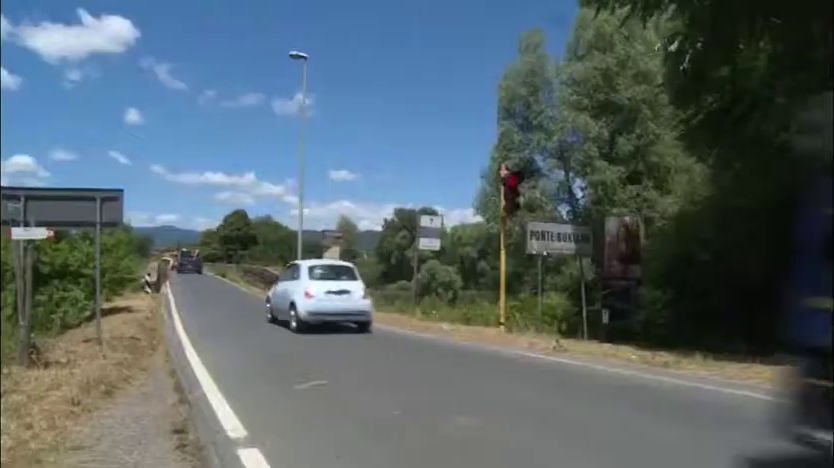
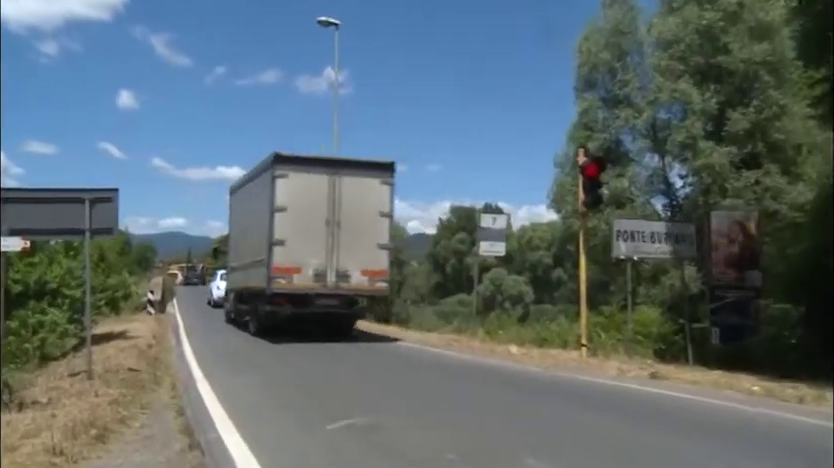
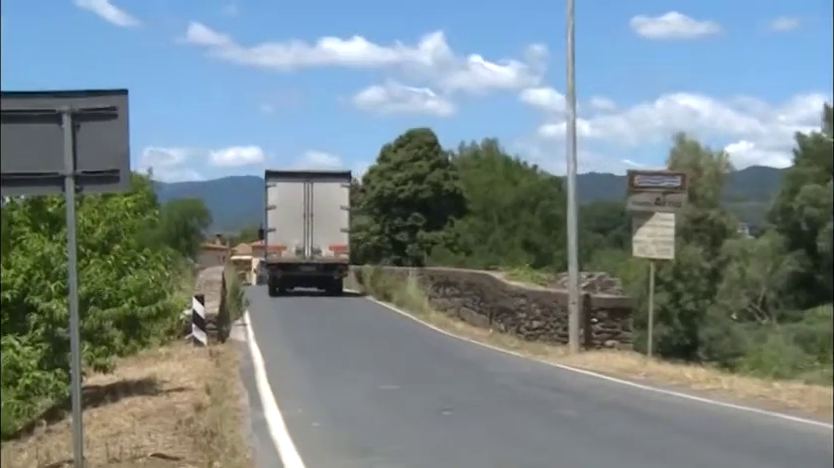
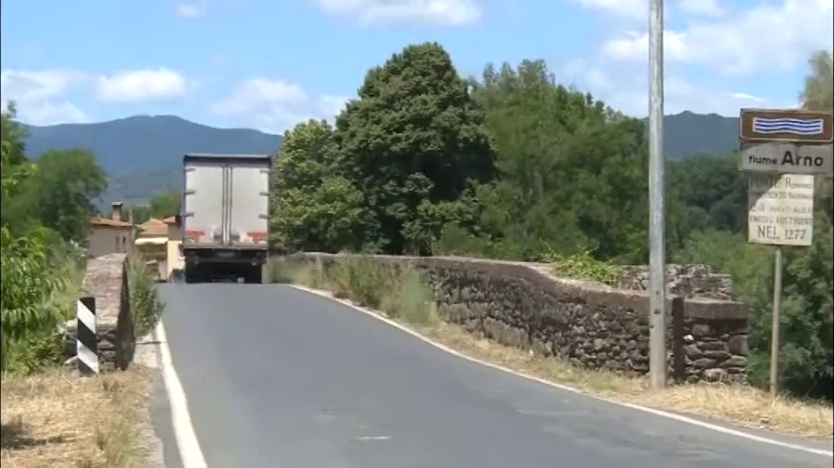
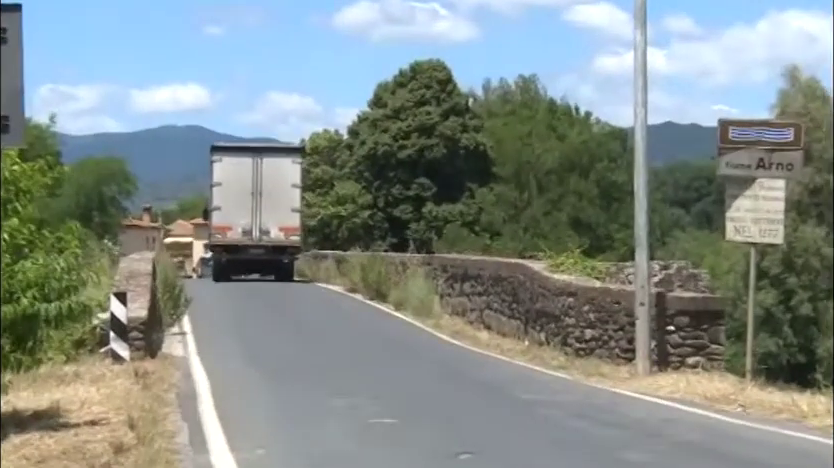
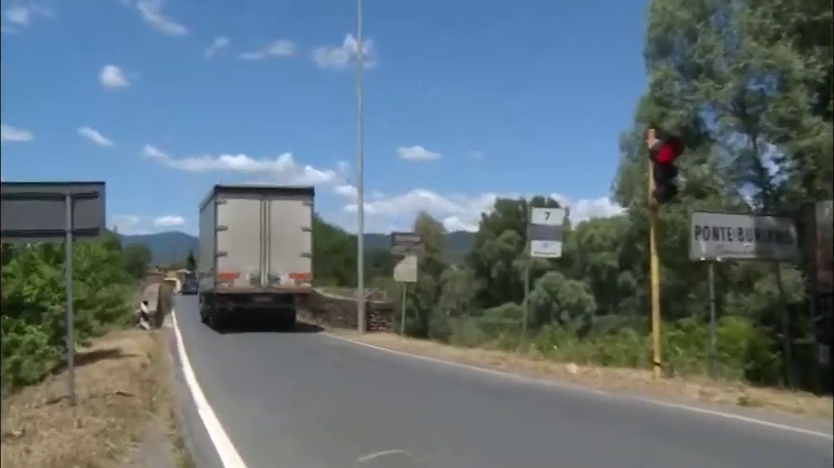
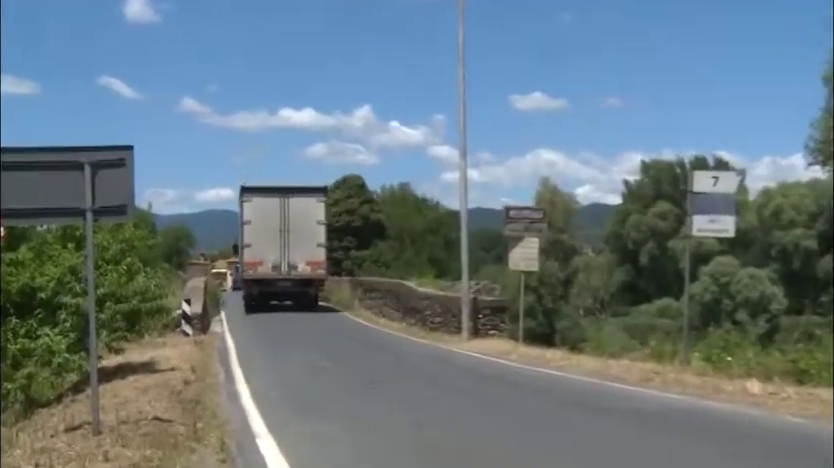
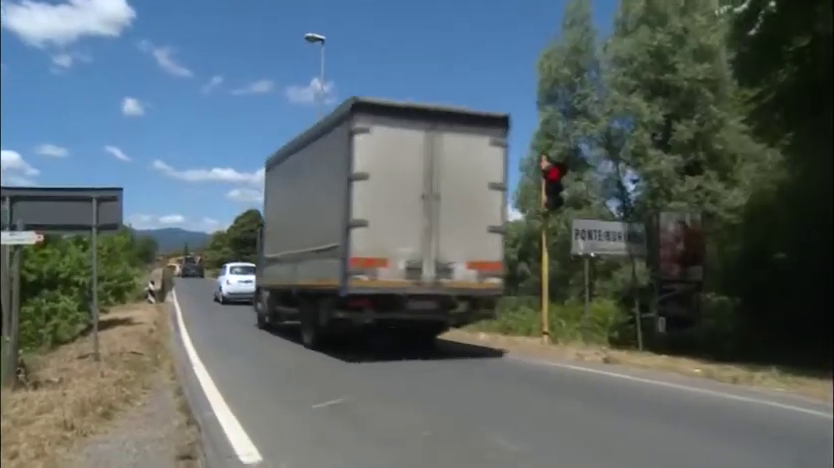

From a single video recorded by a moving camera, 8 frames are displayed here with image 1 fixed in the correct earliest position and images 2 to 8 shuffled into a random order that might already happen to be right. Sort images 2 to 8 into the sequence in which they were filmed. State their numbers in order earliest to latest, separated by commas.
8, 2, 6, 7, 3, 5, 4
